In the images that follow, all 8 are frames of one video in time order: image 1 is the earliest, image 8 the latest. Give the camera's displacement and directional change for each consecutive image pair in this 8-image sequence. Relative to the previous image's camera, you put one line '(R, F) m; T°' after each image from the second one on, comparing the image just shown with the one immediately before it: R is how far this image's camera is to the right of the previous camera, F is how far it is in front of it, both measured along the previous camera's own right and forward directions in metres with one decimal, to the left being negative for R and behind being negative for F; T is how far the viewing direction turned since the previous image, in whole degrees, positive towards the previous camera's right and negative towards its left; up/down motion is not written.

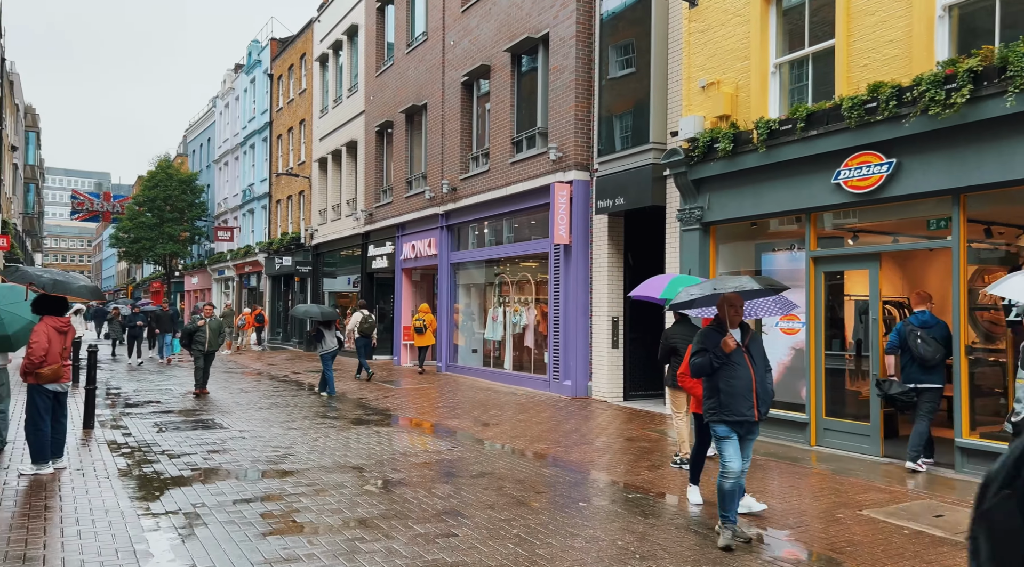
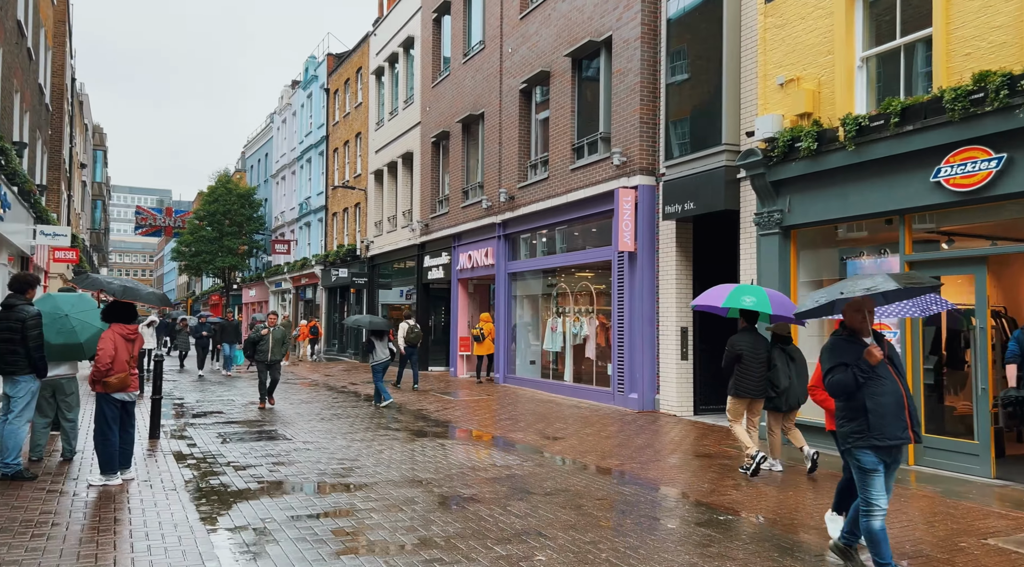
(-0.3, +0.4) m; -4°
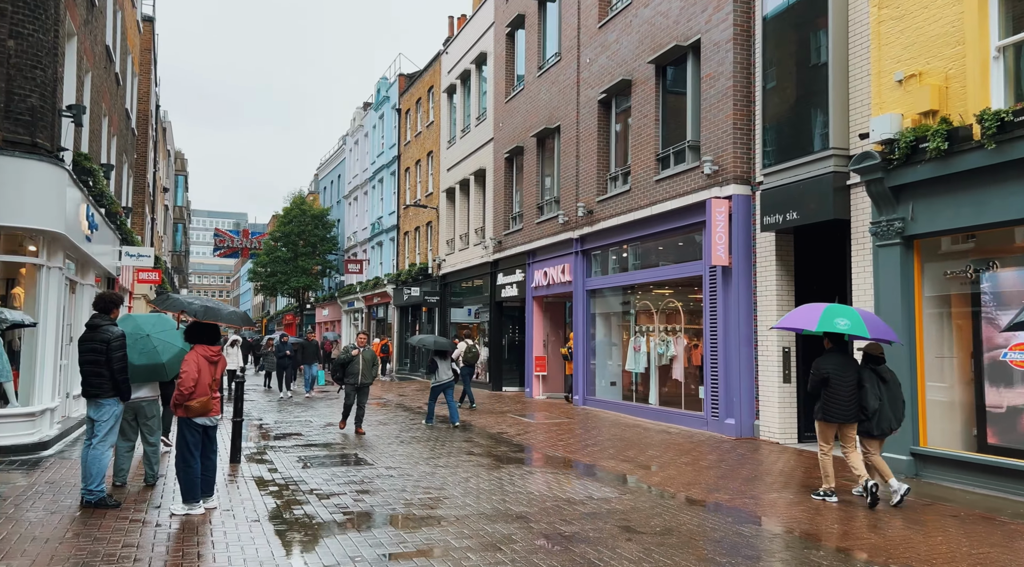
(-0.4, +0.6) m; -5°
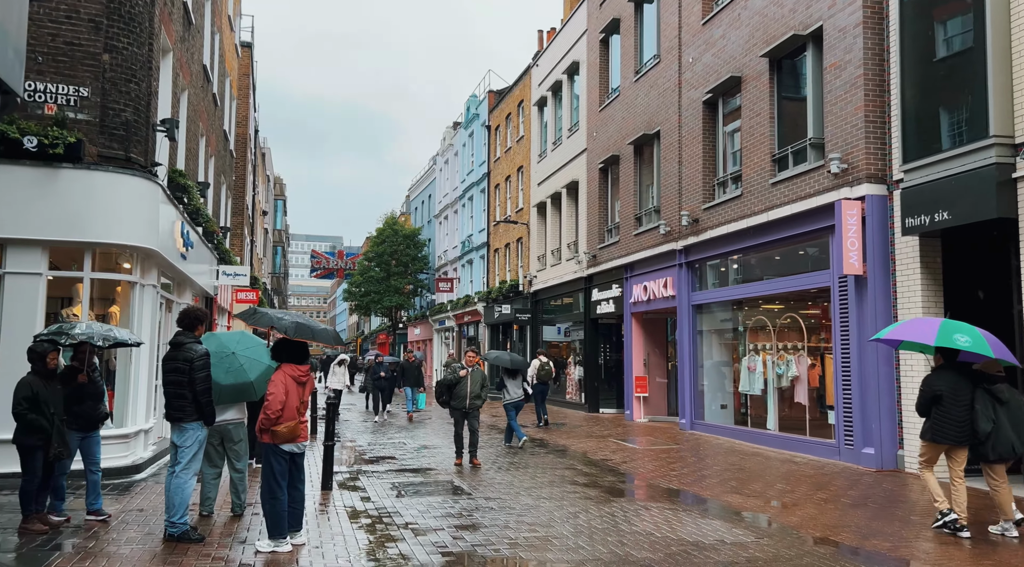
(-0.3, +0.9) m; -7°
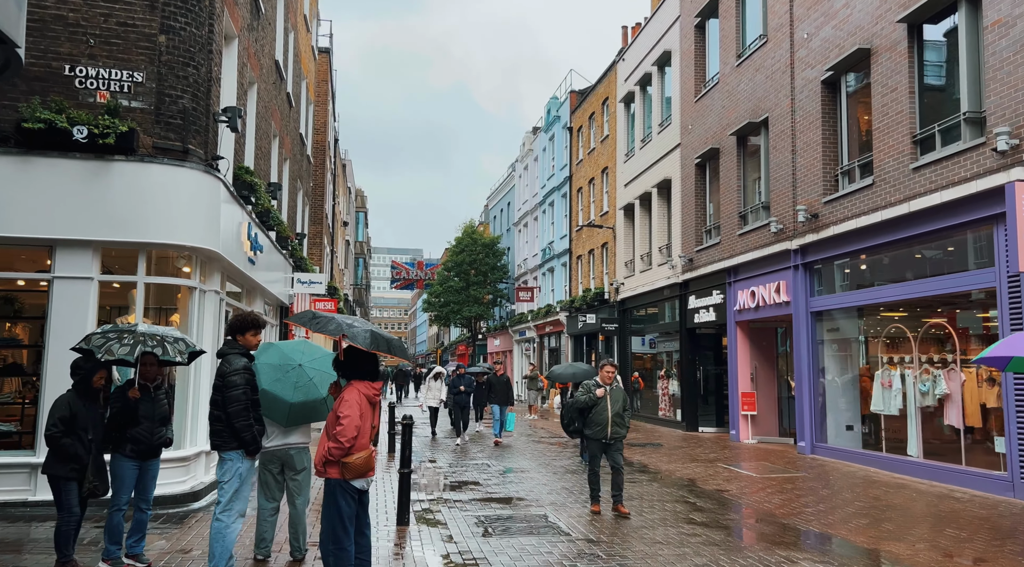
(-0.3, +1.4) m; -6°
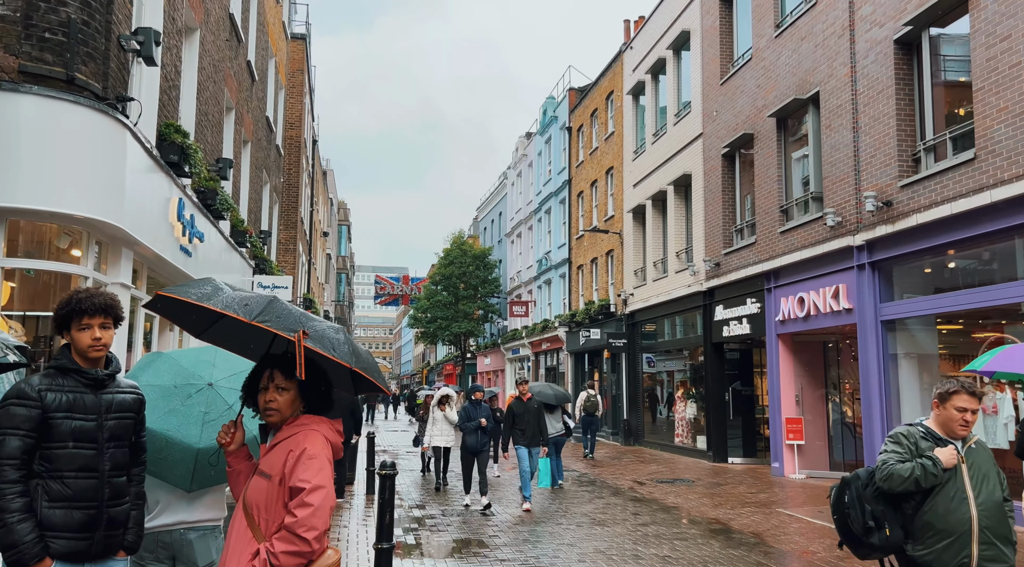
(-0.3, +2.5) m; +1°
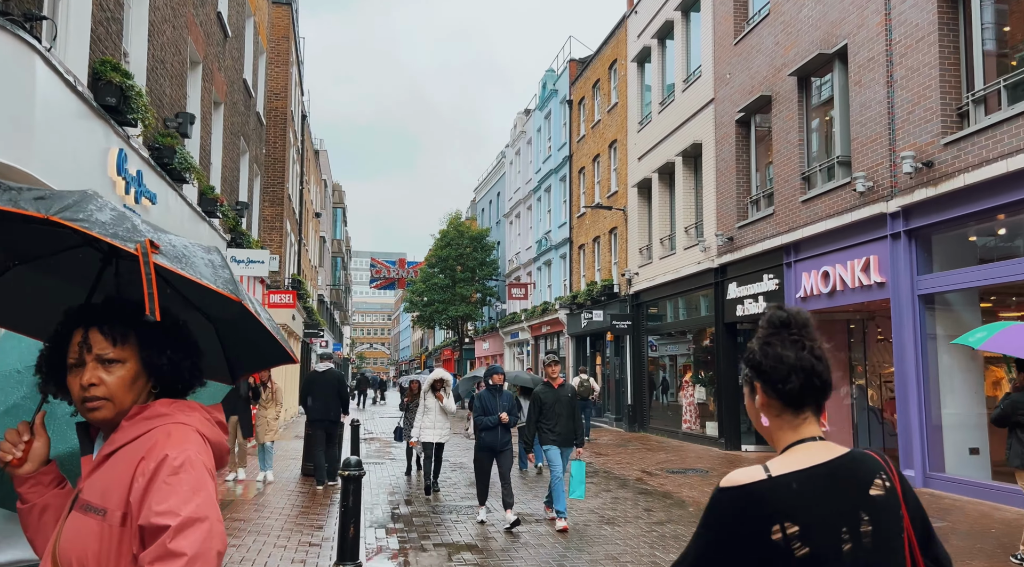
(0.0, +1.1) m; 0°
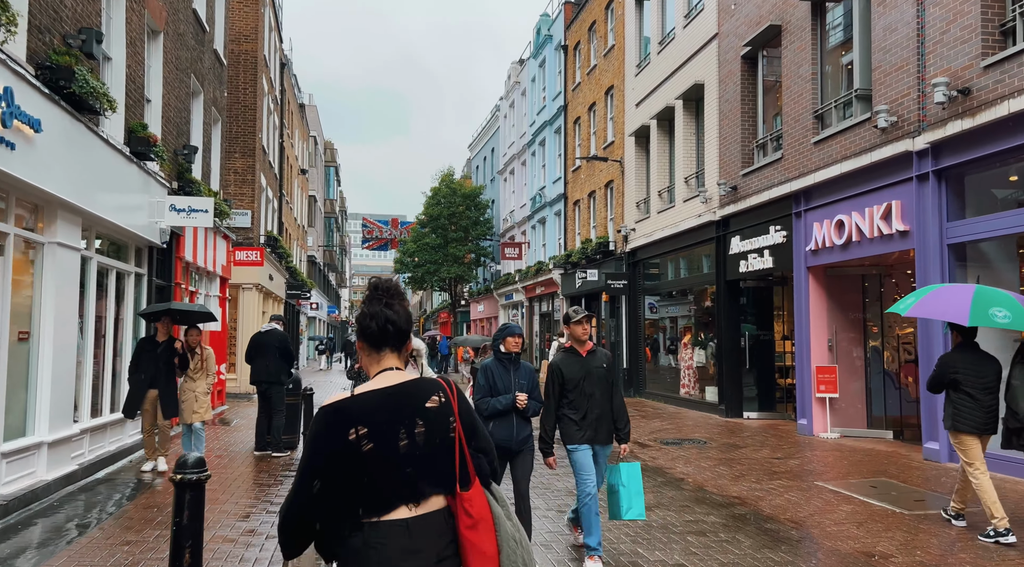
(+0.4, +1.3) m; 0°
